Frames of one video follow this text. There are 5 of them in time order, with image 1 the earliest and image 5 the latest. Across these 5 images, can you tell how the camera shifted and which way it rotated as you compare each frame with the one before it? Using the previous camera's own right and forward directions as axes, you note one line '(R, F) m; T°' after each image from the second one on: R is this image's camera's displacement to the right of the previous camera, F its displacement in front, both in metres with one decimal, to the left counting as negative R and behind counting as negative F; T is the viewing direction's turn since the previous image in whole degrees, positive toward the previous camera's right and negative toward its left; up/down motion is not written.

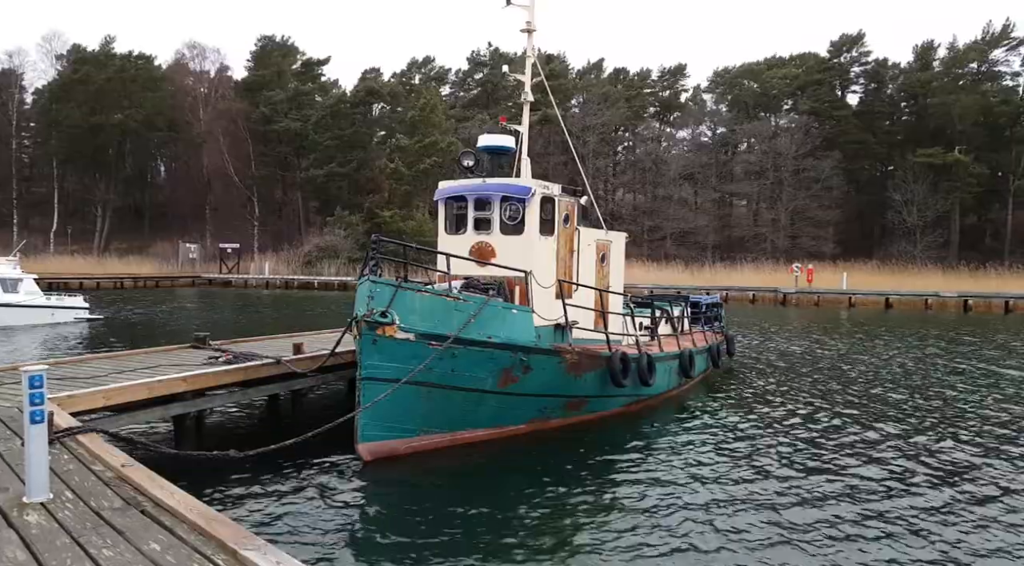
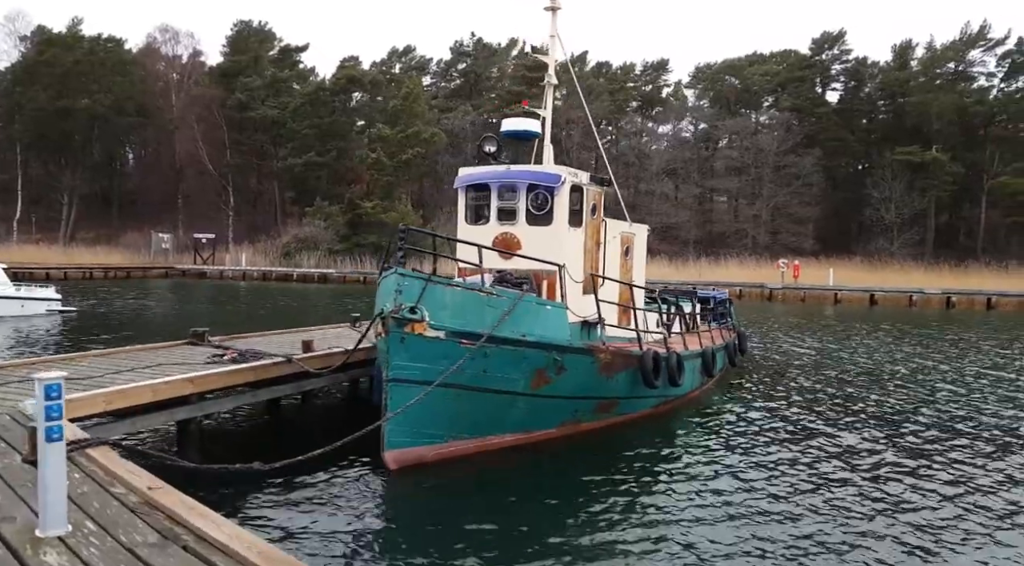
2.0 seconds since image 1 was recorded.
(-0.6, +0.6) m; +2°
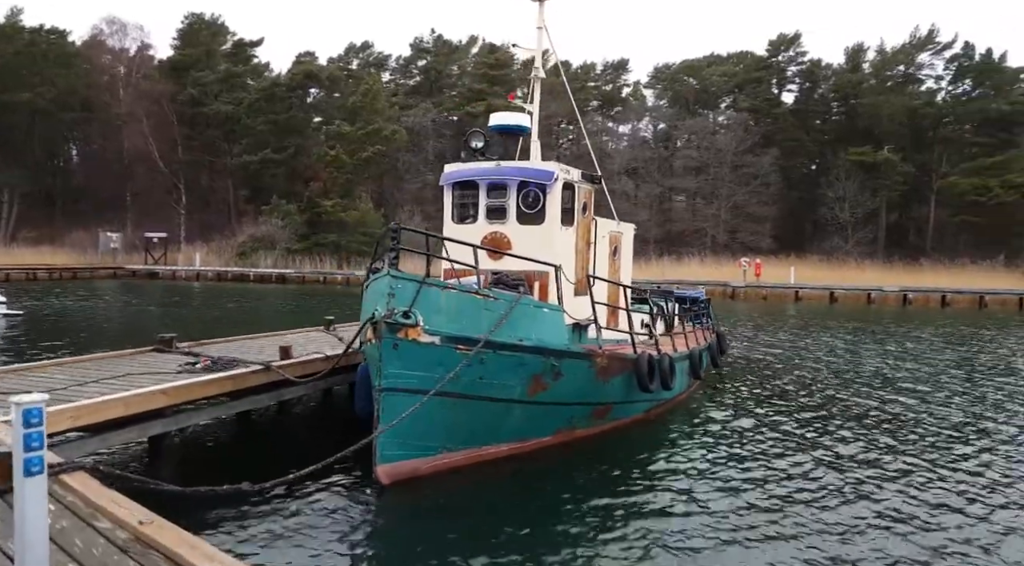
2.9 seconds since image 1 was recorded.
(-0.4, +0.4) m; +3°
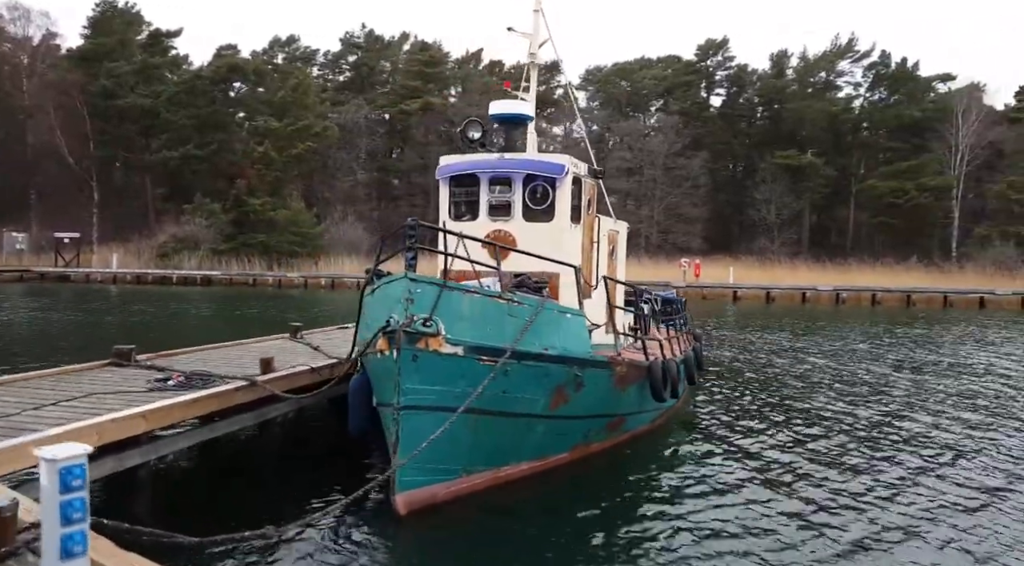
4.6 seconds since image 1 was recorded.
(-0.9, +0.7) m; +6°
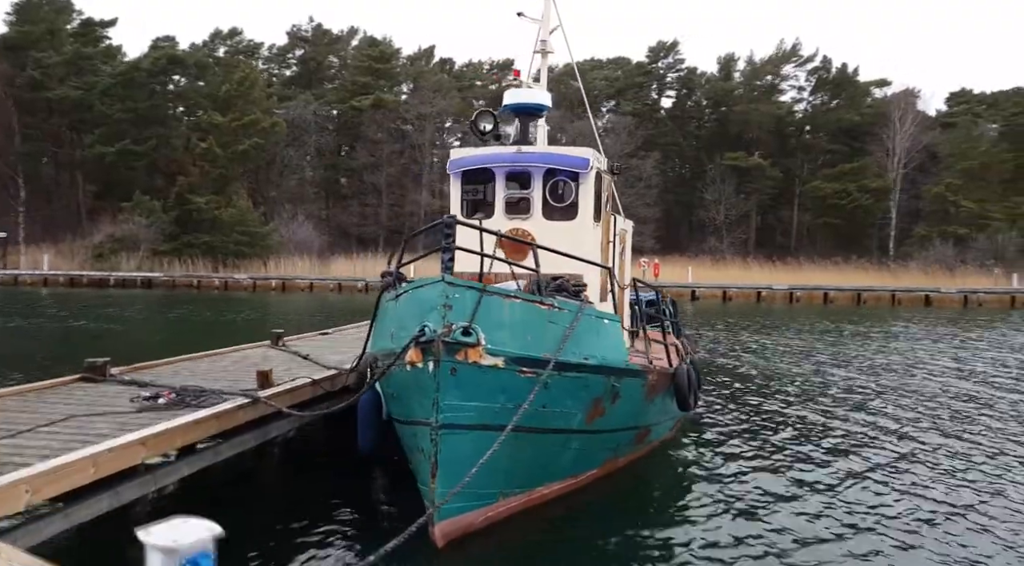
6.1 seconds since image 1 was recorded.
(-0.7, +0.6) m; +4°
